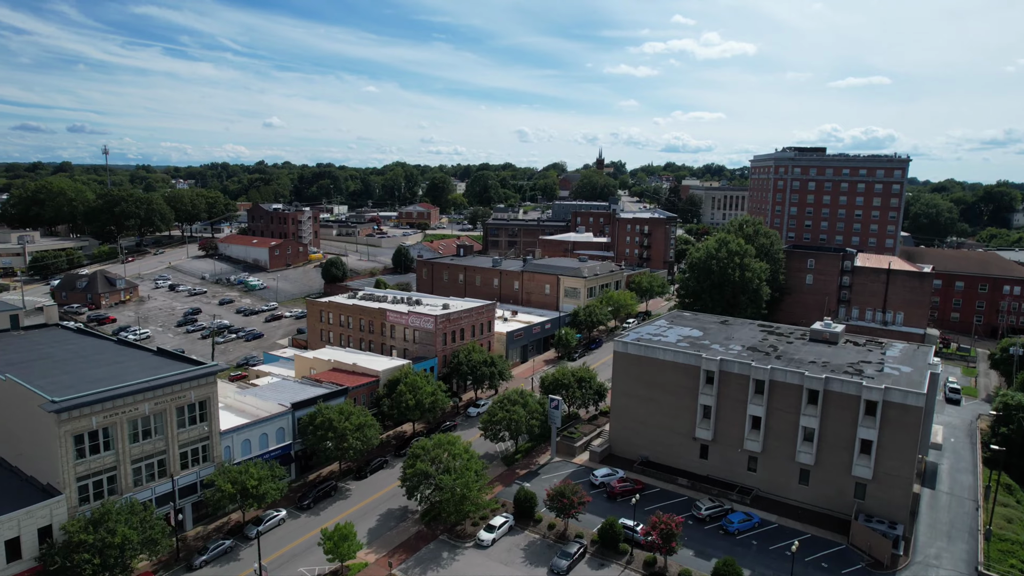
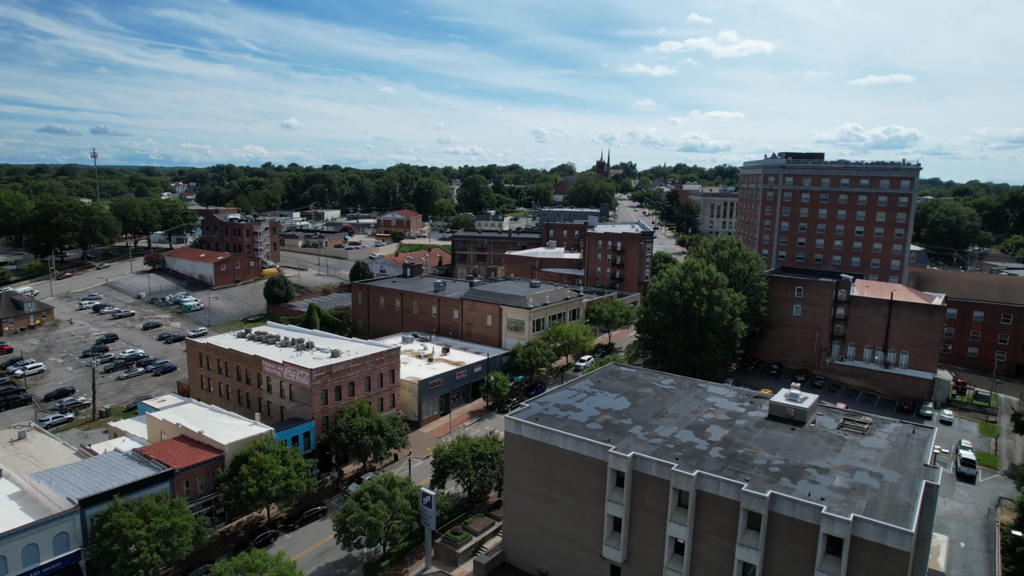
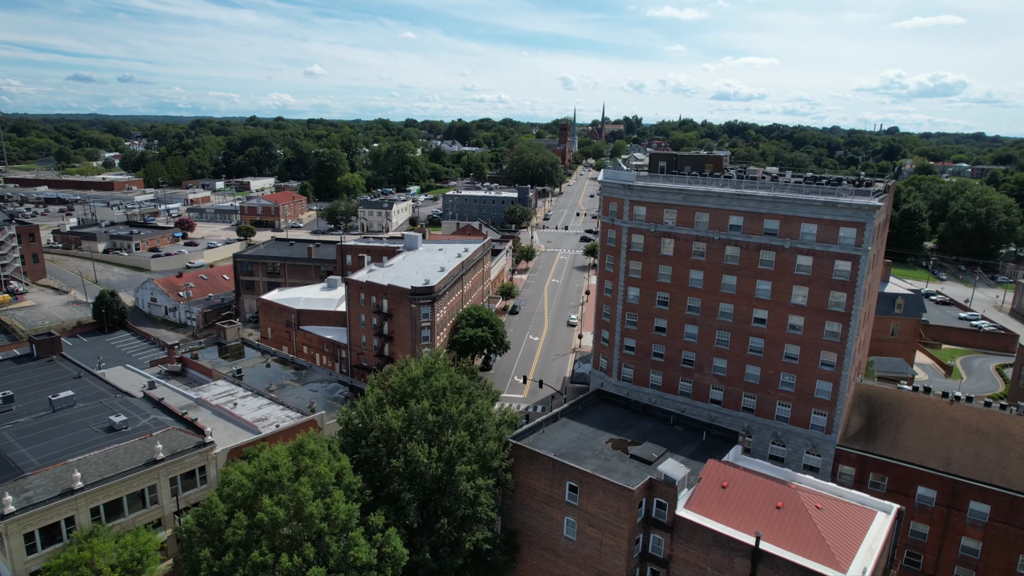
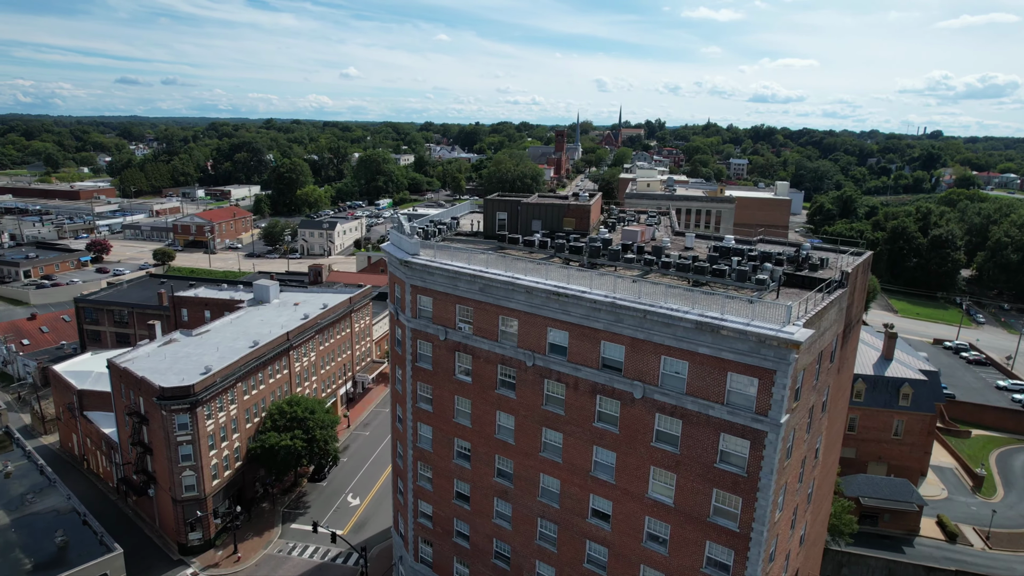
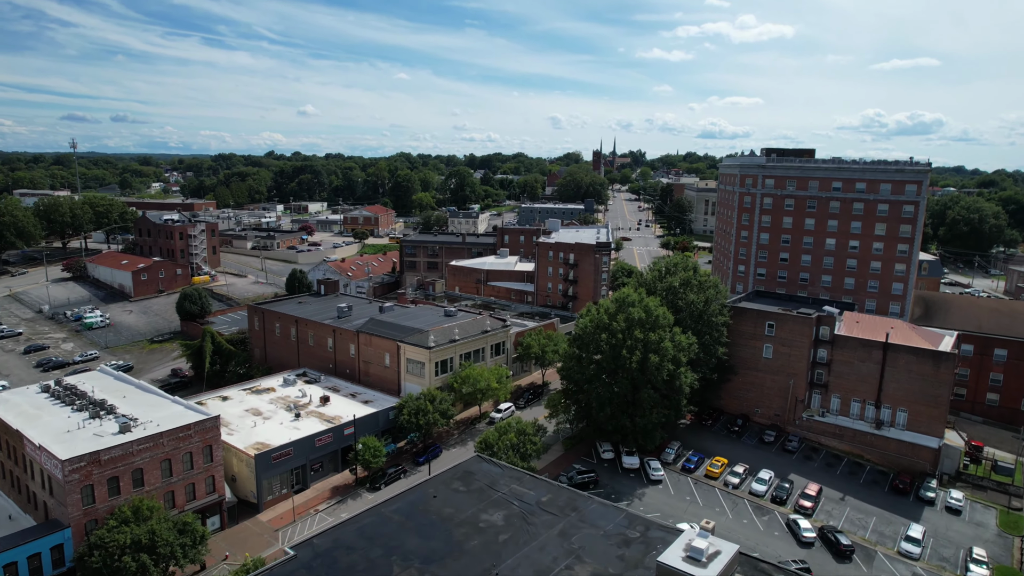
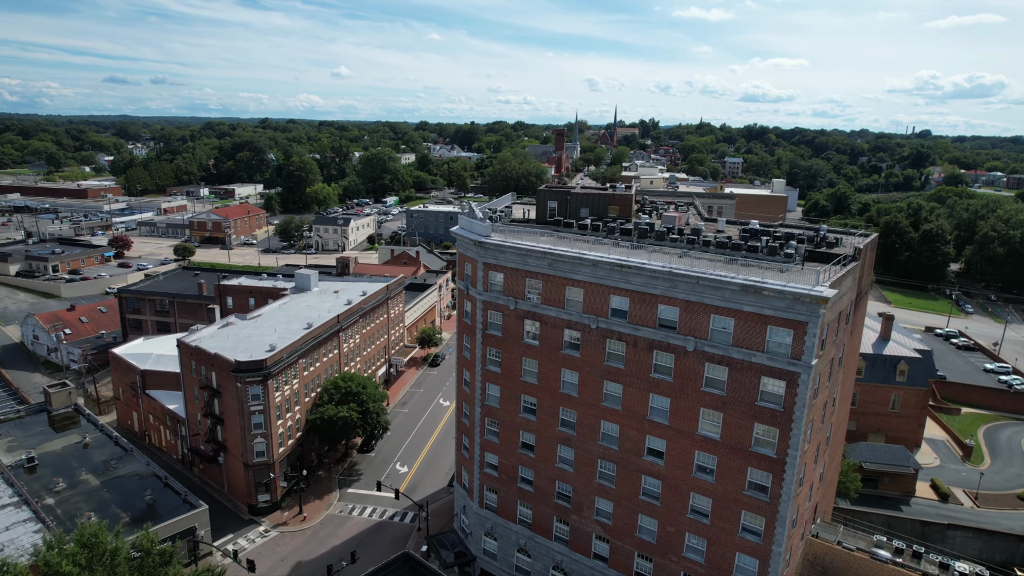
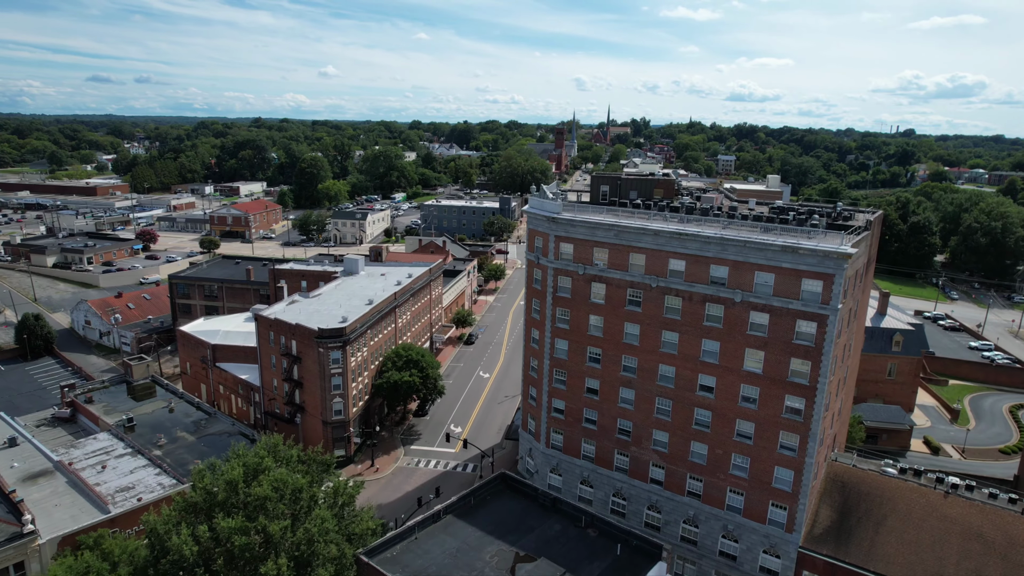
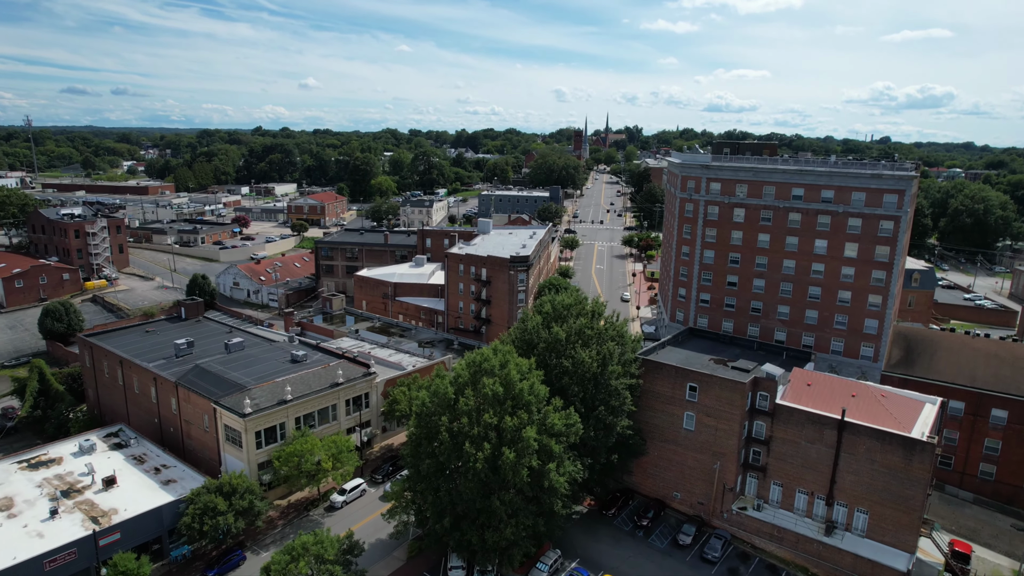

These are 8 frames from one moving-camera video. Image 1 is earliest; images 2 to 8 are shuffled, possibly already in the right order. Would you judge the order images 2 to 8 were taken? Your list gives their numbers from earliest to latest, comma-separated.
2, 5, 8, 3, 7, 6, 4
